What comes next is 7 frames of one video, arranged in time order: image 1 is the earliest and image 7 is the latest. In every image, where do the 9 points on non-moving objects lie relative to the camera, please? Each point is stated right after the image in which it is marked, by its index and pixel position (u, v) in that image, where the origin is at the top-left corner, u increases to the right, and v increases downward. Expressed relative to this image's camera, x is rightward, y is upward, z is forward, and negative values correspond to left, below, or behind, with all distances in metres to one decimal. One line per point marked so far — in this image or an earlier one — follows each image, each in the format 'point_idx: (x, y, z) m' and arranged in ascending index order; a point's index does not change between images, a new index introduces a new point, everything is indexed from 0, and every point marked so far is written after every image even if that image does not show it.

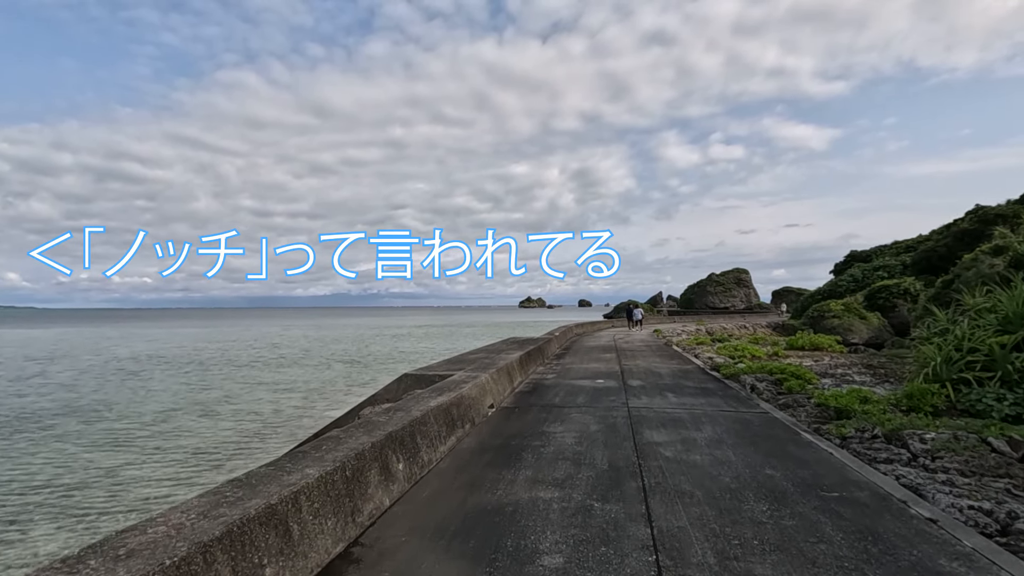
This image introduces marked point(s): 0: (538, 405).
0: (+0.3, -1.5, +6.8) m
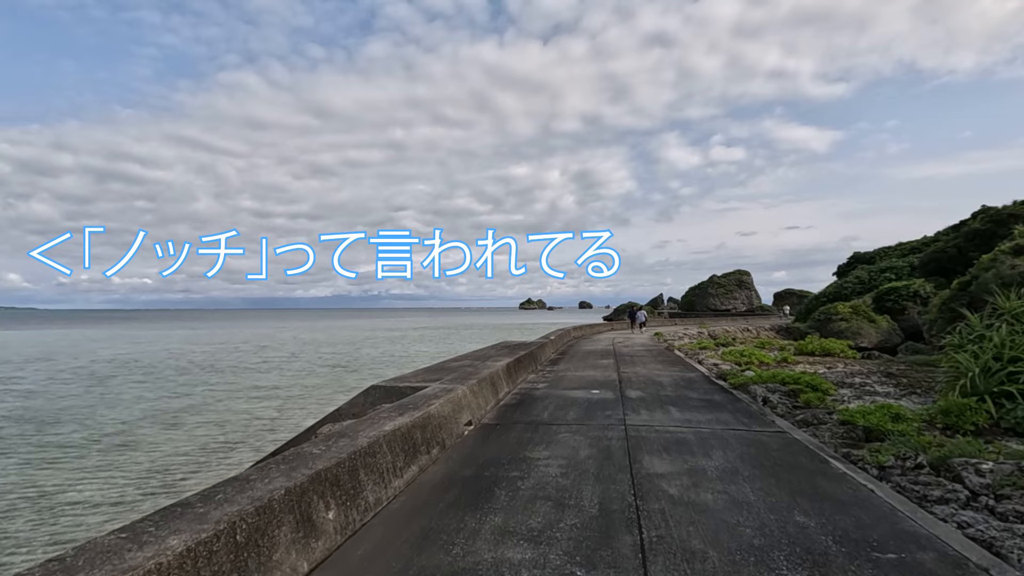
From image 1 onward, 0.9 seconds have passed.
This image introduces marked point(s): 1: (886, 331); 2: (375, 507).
0: (+0.1, -1.5, +5.9) m
1: (+14.3, -1.6, +19.9) m
2: (-0.9, -1.4, +3.4) m
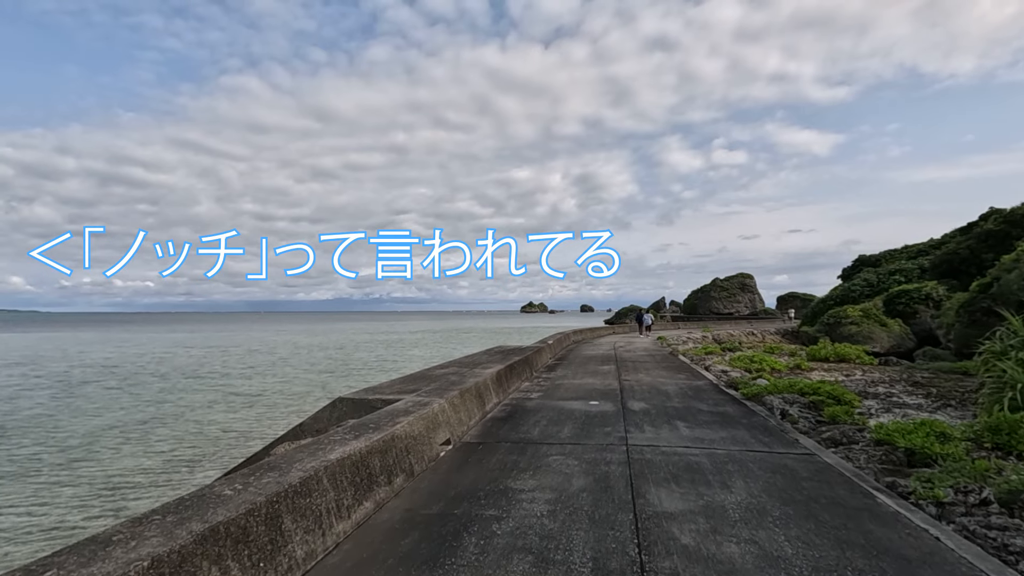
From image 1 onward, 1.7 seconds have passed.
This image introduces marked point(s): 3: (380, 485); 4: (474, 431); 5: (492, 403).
0: (0.0, -1.5, +5.2) m
1: (+14.2, -1.7, +19.1) m
2: (-1.0, -1.4, +2.6) m
3: (-0.9, -1.3, +3.6) m
4: (-0.4, -1.5, +5.6) m
5: (-0.3, -1.5, +6.8) m
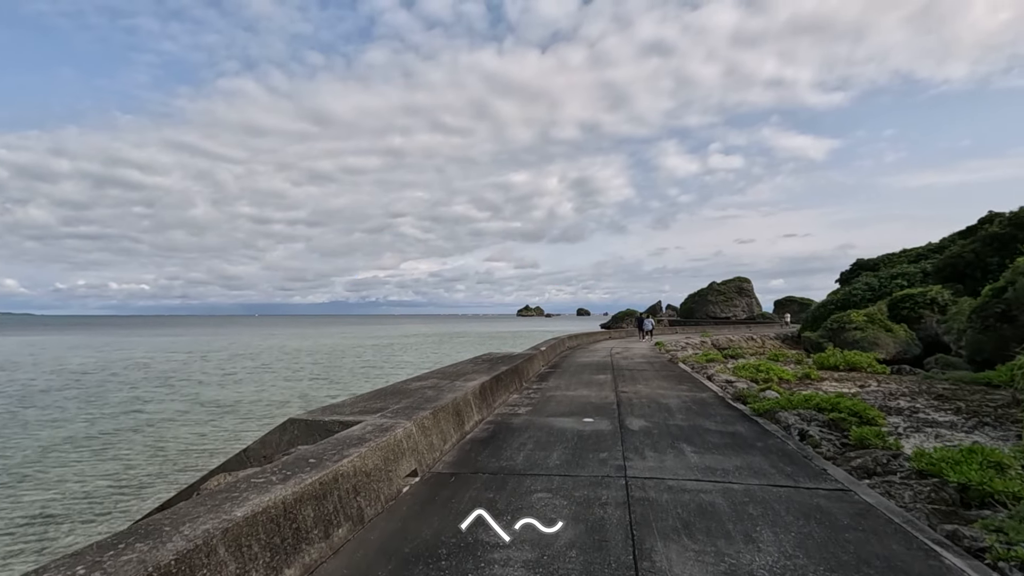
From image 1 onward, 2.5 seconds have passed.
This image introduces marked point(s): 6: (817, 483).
0: (-0.2, -1.6, +4.4) m
1: (+13.9, -1.9, +18.4) m
2: (-1.2, -1.4, +1.9) m
3: (-1.1, -1.4, +2.8) m
4: (-0.6, -1.6, +4.8) m
5: (-0.5, -1.6, +6.0) m
6: (+2.4, -1.5, +4.1) m
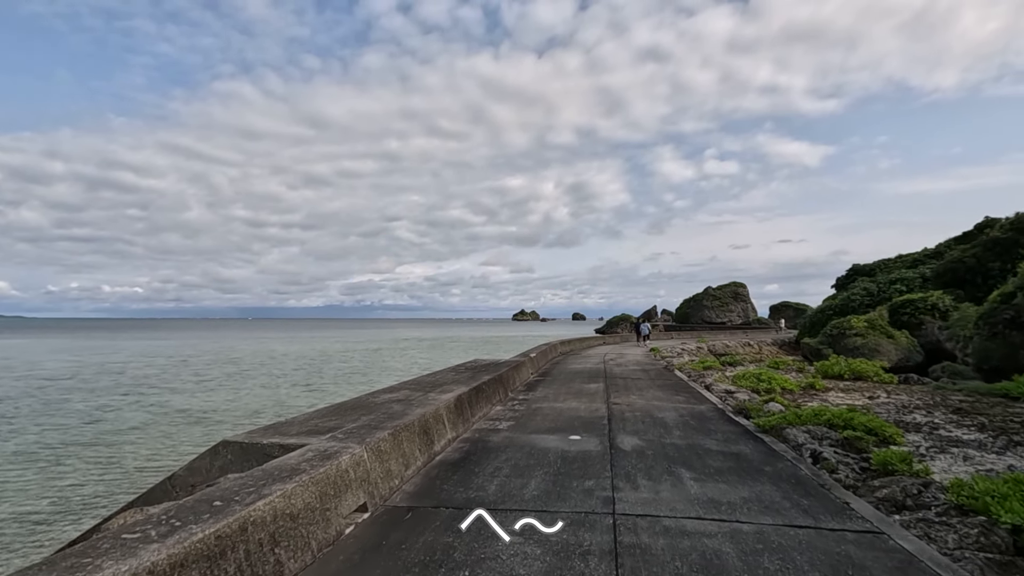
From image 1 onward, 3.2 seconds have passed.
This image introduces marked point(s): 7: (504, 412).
0: (-0.4, -1.6, +3.7) m
1: (+13.6, -2.1, +17.8) m
2: (-1.4, -1.4, +1.2) m
3: (-1.3, -1.3, +2.1) m
4: (-0.8, -1.6, +4.1) m
5: (-0.7, -1.6, +5.4) m
6: (+2.2, -1.5, +3.4) m
7: (-0.1, -1.8, +7.4) m
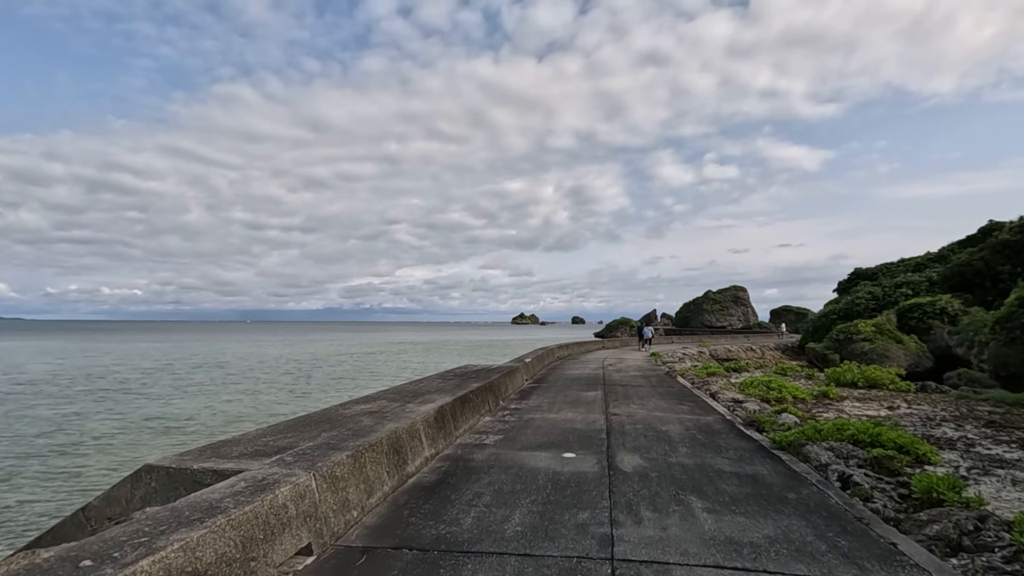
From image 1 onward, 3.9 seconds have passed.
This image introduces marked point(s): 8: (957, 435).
0: (-0.6, -1.5, +3.1) m
1: (+13.4, -2.2, +17.2) m
2: (-1.5, -1.3, +0.5) m
3: (-1.4, -1.3, +1.5) m
4: (-1.0, -1.6, +3.5) m
5: (-0.8, -1.6, +4.7) m
6: (+2.0, -1.5, +2.8) m
7: (-0.3, -1.8, +6.7) m
8: (+5.2, -1.7, +6.1) m
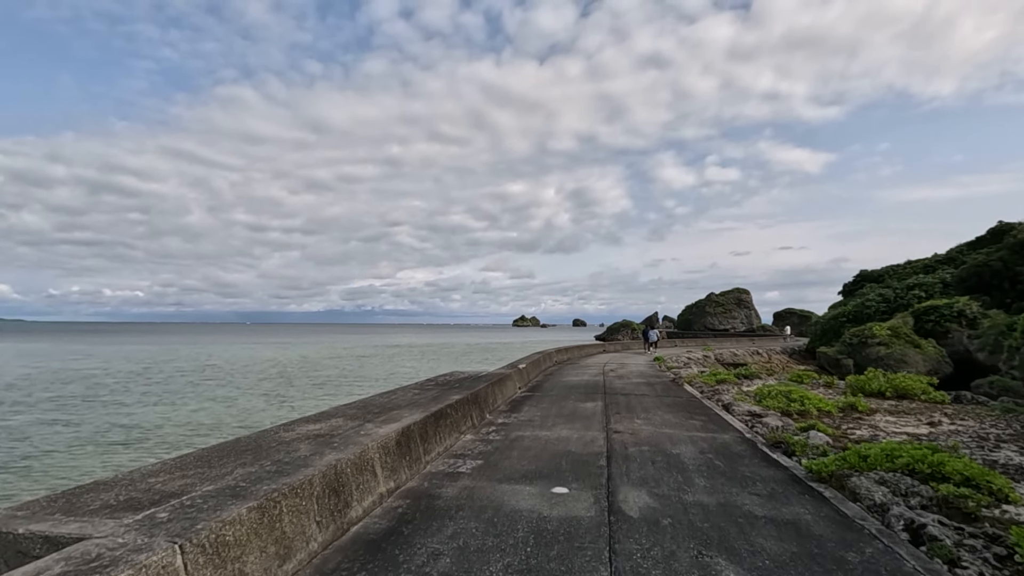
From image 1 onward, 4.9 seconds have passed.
0: (-0.8, -1.5, +2.1) m
1: (+13.3, -2.2, +16.2) m
2: (-1.7, -1.3, -0.4) m
3: (-1.6, -1.2, +0.5) m
4: (-1.1, -1.5, +2.5) m
5: (-1.0, -1.5, +3.7) m
6: (+1.9, -1.5, +1.8) m
7: (-0.4, -1.7, +5.8) m
8: (+5.0, -1.7, +5.1) m
